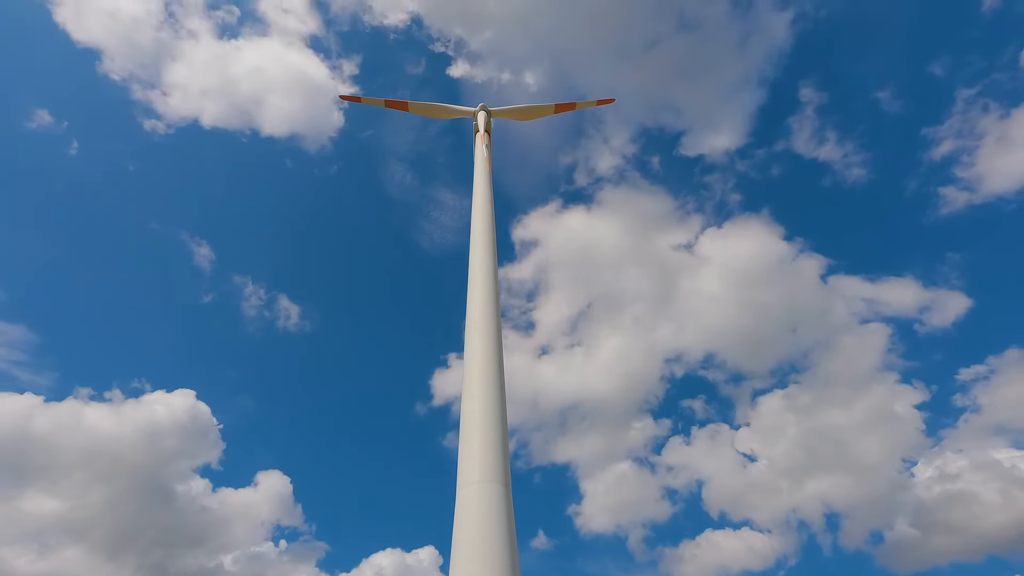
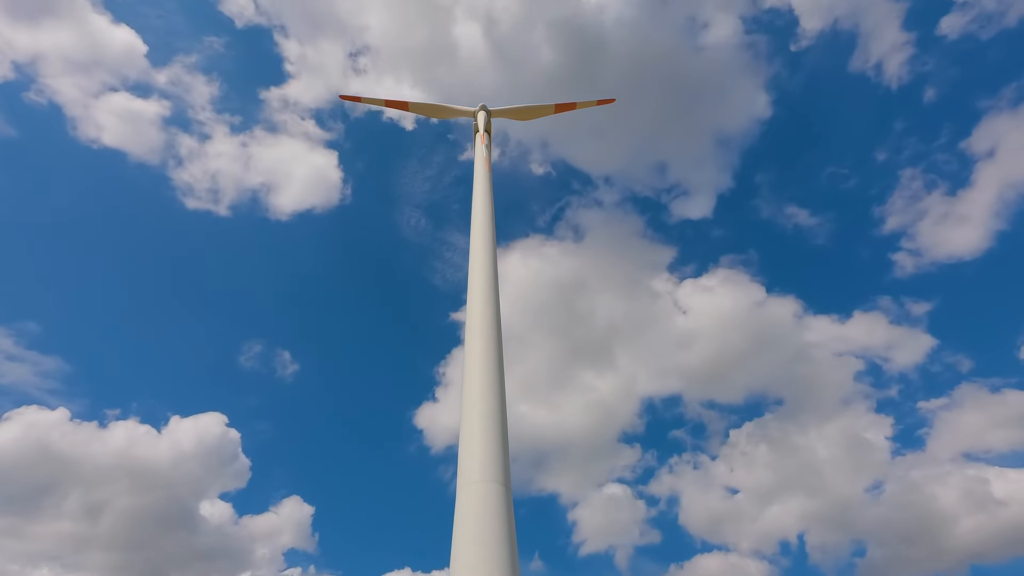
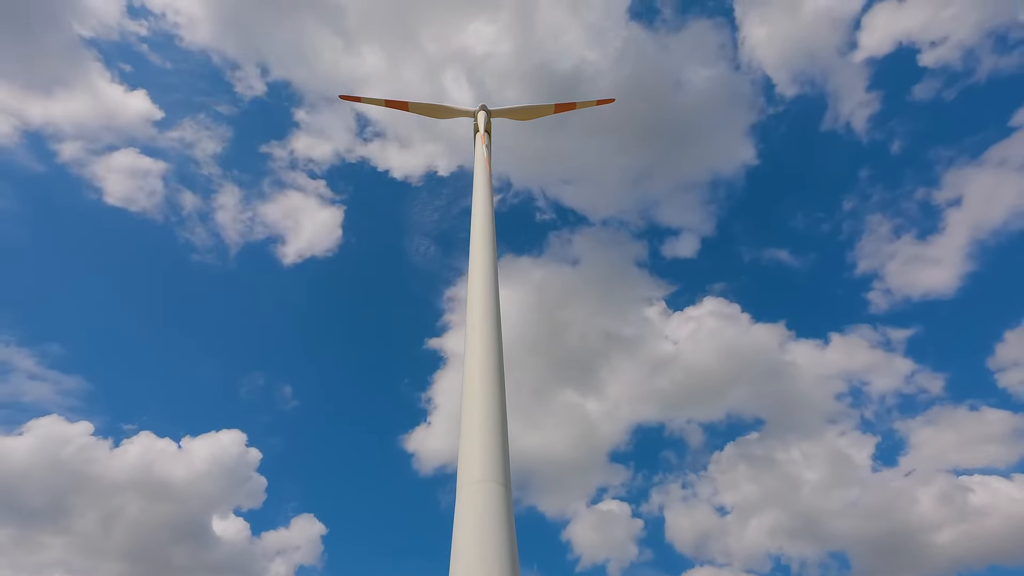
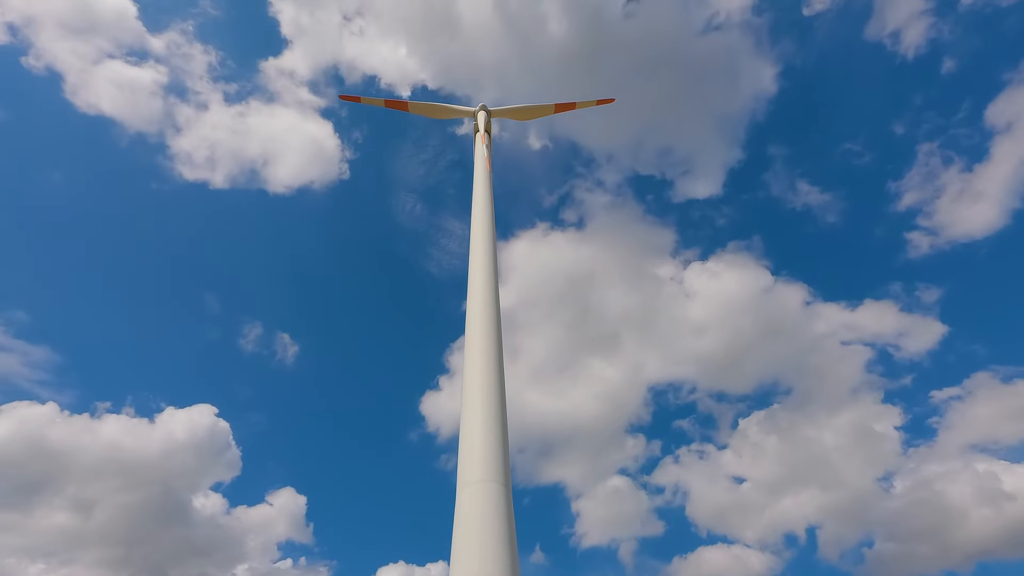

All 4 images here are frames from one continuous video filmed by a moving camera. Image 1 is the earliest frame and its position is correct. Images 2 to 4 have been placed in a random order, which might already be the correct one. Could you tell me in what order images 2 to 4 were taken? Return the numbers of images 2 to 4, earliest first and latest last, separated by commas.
4, 2, 3
